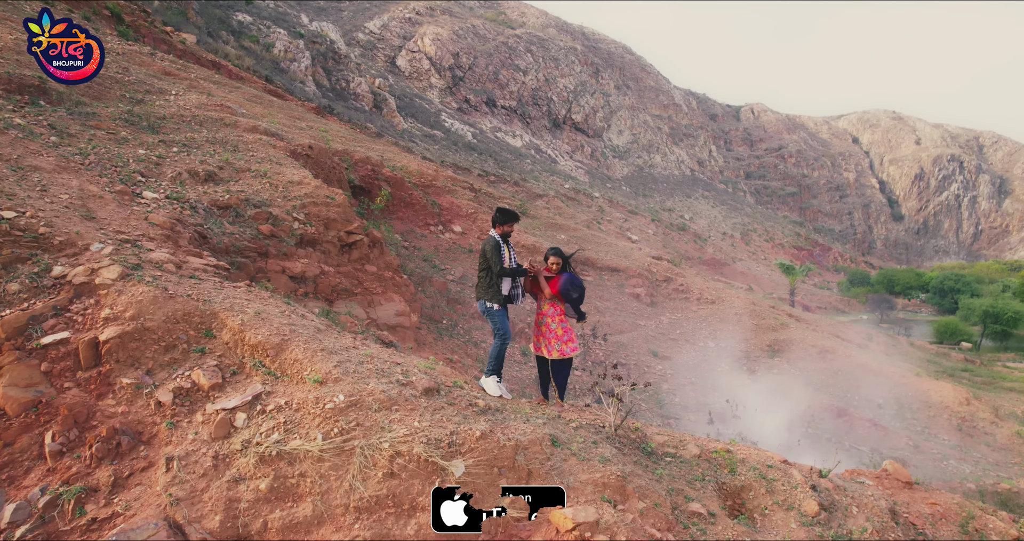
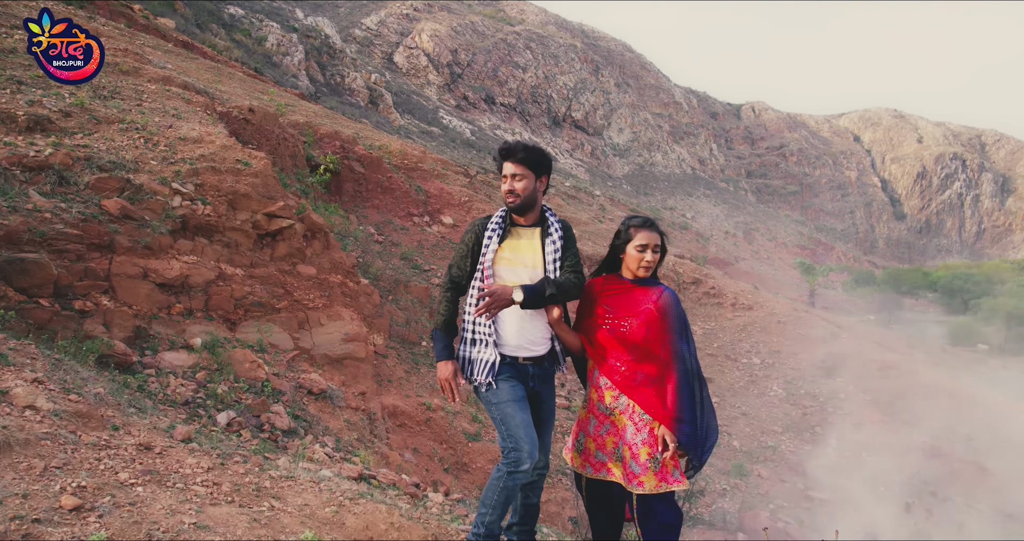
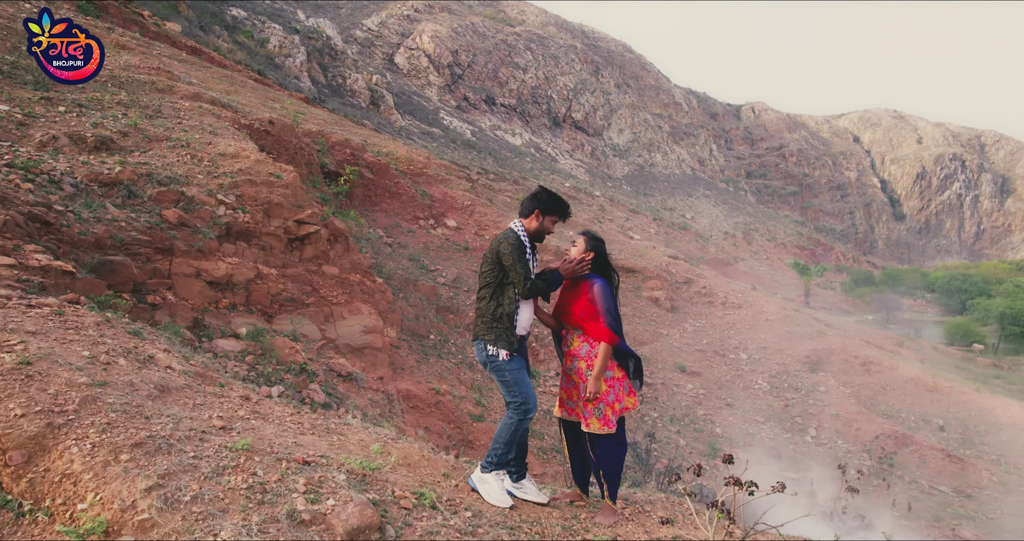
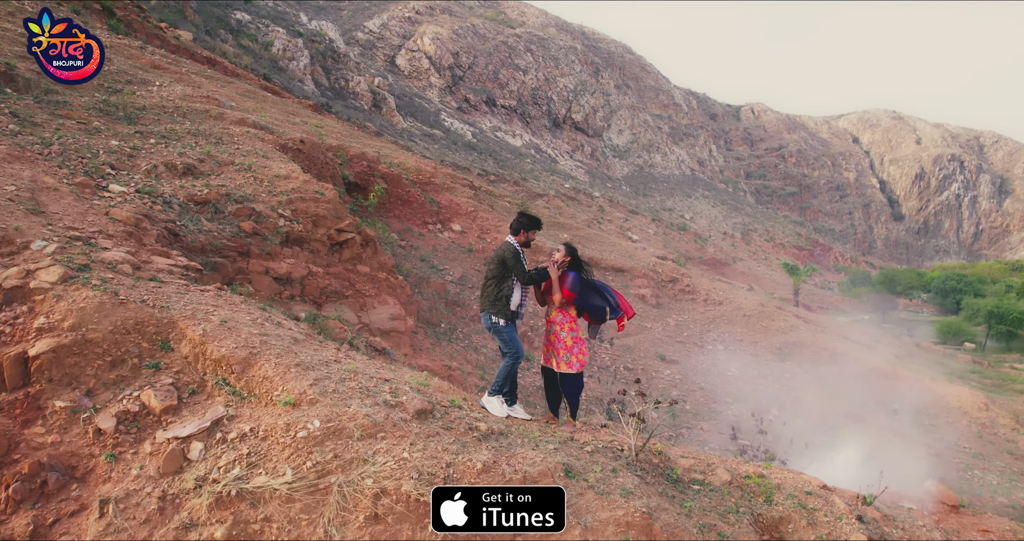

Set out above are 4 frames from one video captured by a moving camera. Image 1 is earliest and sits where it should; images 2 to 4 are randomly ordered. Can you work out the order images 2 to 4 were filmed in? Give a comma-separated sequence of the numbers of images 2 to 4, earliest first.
4, 3, 2
